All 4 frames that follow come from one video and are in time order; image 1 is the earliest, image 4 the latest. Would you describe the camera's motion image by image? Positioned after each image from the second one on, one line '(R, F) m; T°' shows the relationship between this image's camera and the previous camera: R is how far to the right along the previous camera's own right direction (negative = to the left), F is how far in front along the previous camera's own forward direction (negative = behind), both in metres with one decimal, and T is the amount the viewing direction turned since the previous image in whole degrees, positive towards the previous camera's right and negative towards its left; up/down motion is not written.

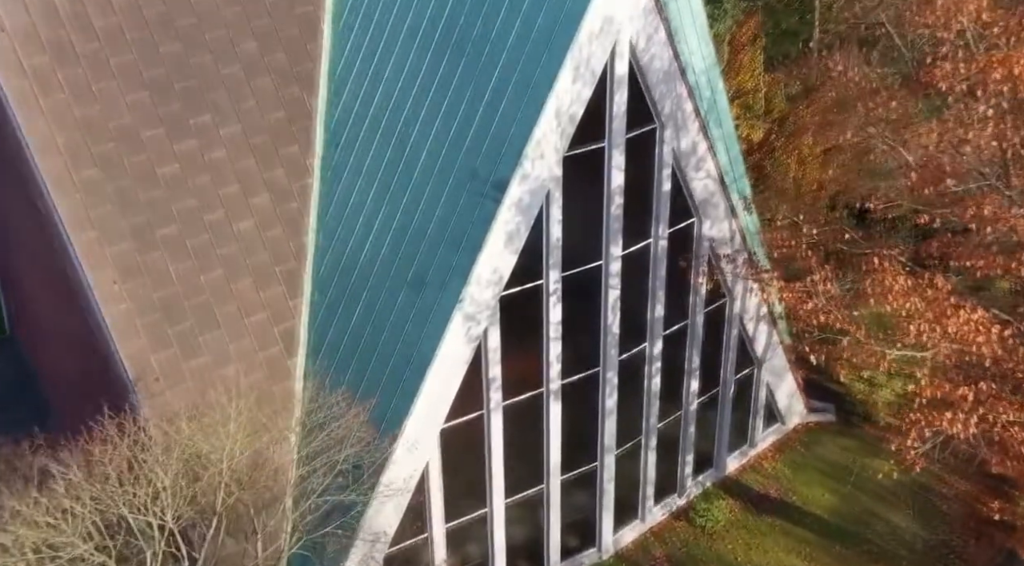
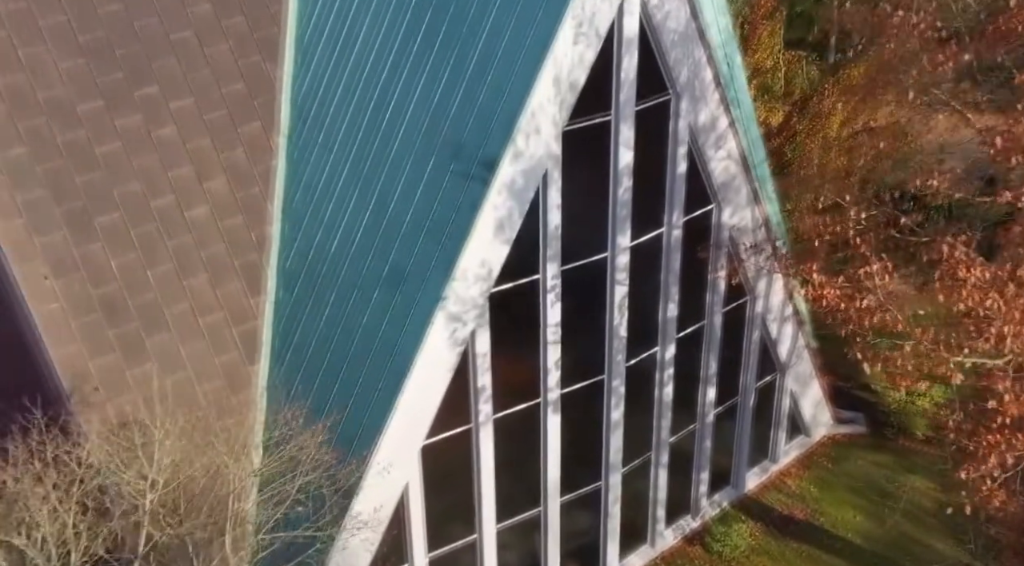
(+0.2, +3.4) m; 0°
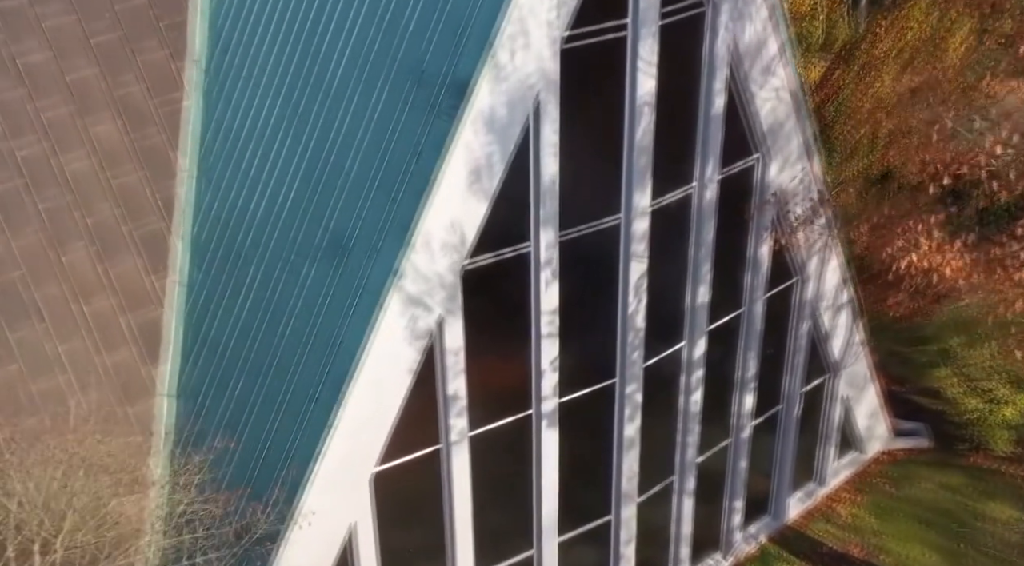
(+0.2, +5.6) m; 0°
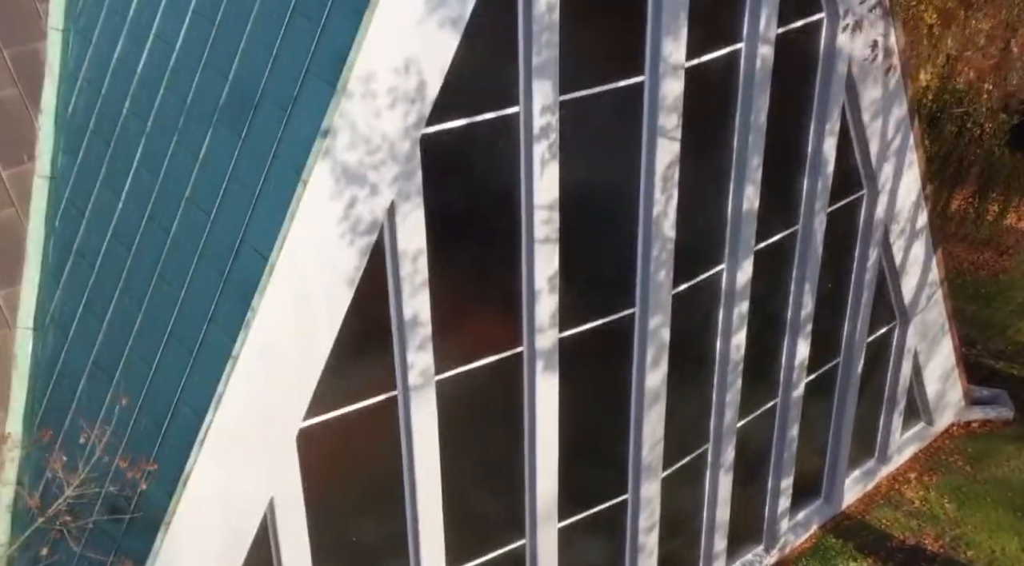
(+0.1, +4.7) m; 0°
